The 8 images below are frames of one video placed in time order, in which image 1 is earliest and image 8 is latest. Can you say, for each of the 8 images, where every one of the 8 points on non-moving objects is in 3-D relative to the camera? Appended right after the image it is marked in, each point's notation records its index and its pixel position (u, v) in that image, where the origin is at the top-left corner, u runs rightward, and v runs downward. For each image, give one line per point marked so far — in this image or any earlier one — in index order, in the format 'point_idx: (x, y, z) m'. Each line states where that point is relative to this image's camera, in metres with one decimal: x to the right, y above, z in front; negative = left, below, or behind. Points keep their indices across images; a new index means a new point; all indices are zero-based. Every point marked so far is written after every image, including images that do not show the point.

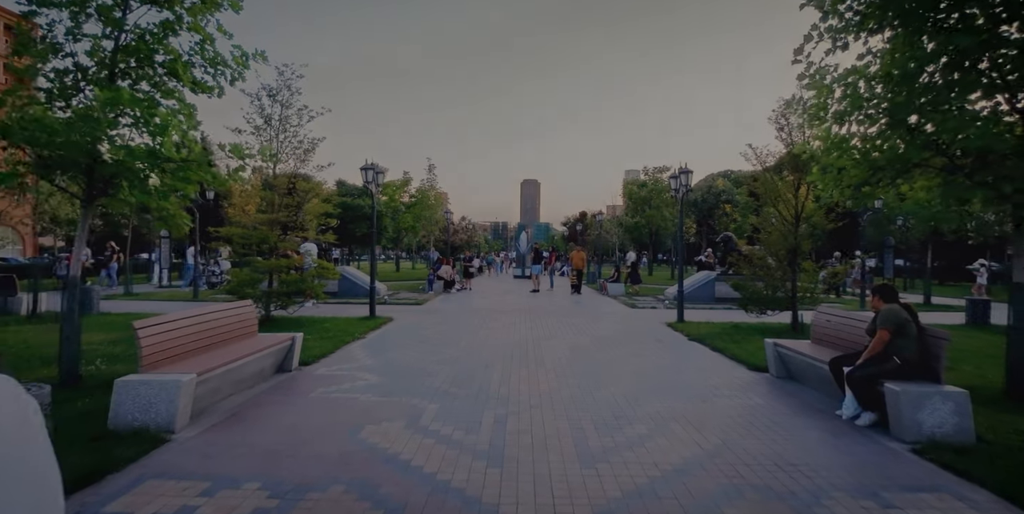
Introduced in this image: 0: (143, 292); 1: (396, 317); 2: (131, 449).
0: (-13.5, -1.3, +18.6) m
1: (-3.0, -1.6, +13.3) m
2: (-3.4, -1.7, +4.5) m
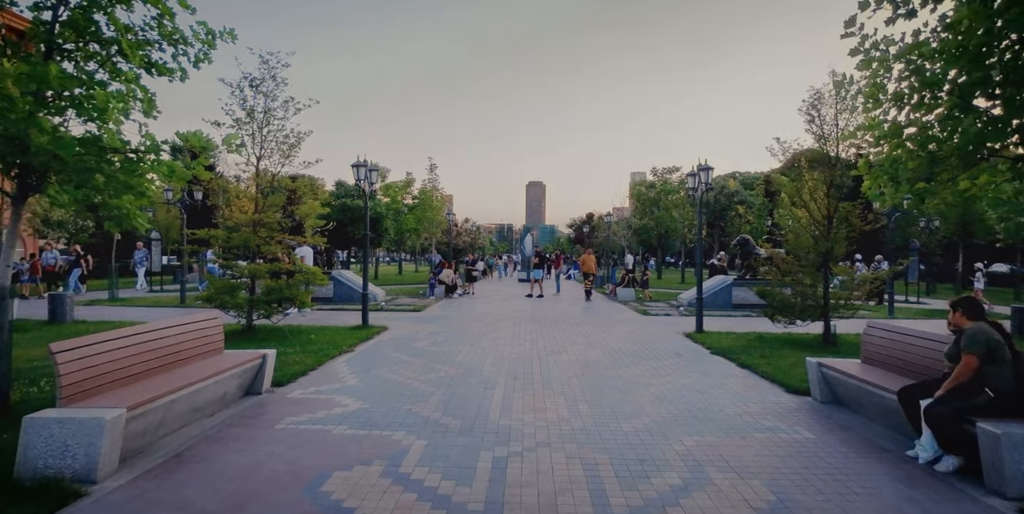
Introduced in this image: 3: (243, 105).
0: (-13.3, -1.4, +17.7) m
1: (-2.9, -1.7, +12.3) m
2: (-3.4, -1.8, +3.6) m
3: (-5.6, +3.2, +10.6) m
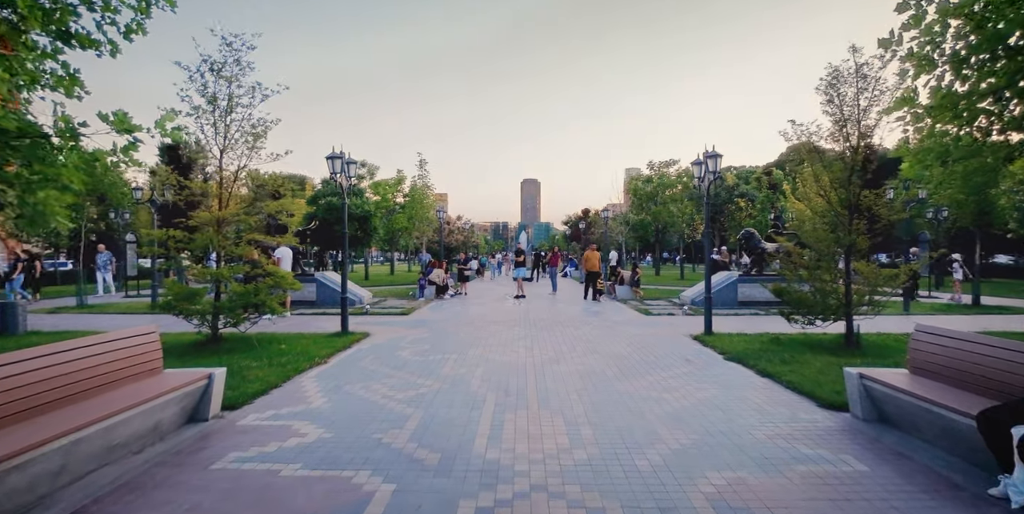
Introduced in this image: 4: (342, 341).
0: (-13.5, -1.6, +16.7) m
1: (-3.1, -1.7, +11.4) m
2: (-3.5, -1.8, +2.6) m
3: (-5.8, +3.1, +9.6) m
4: (-3.3, -1.7, +10.0) m
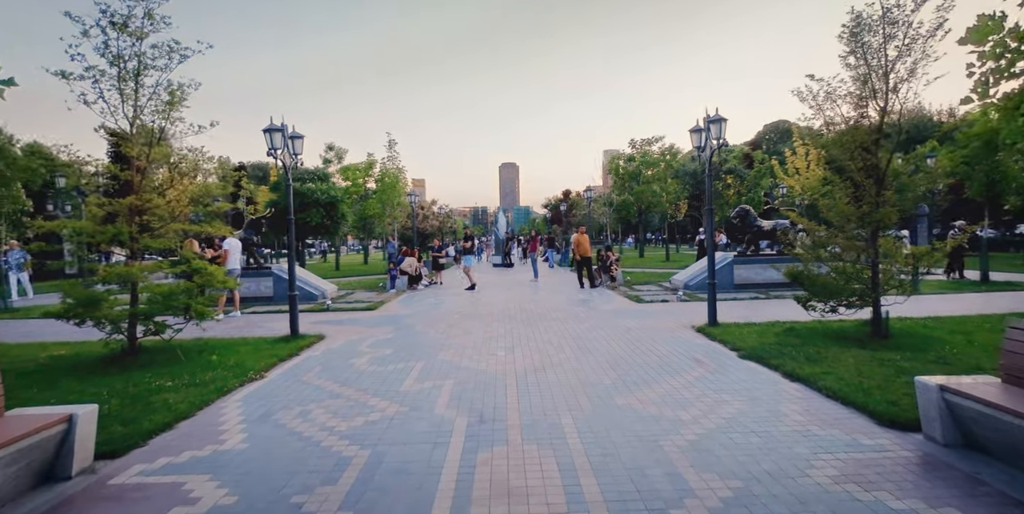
0: (-14.1, -1.5, +14.8) m
1: (-3.5, -1.5, +9.8) m
2: (-3.5, -1.9, +1.1) m
3: (-6.3, +3.2, +7.8) m
4: (-3.7, -1.5, +8.5) m
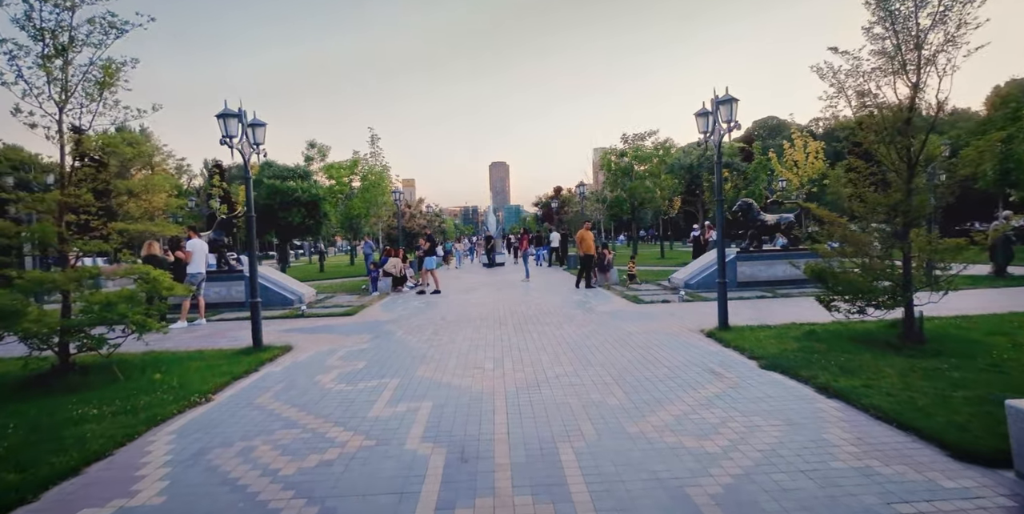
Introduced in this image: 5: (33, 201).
0: (-14.4, -1.6, +13.6) m
1: (-3.7, -1.5, +8.8) m
2: (-3.6, -1.9, 0.0) m
3: (-6.5, +3.1, +6.8) m
4: (-3.9, -1.5, +7.5) m
5: (-6.4, +0.8, +6.9) m
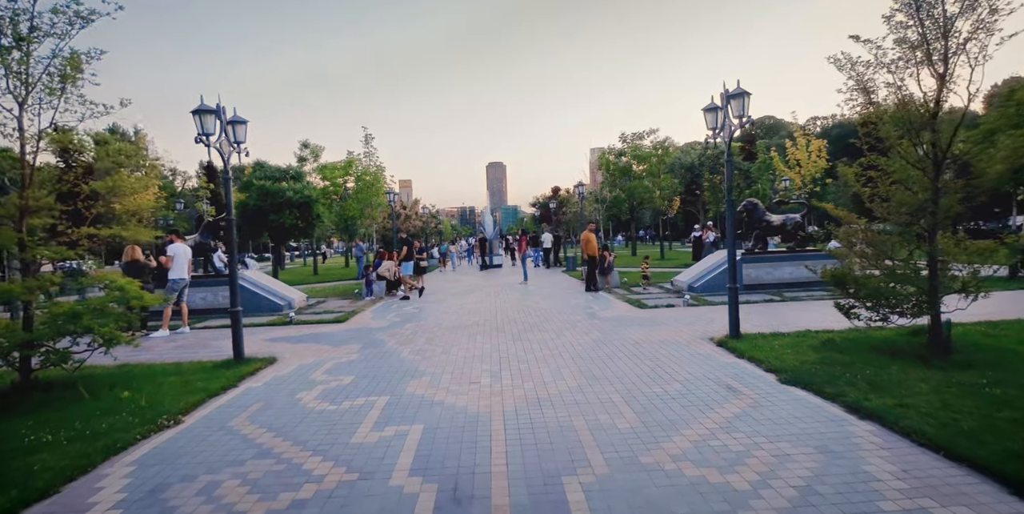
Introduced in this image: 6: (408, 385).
0: (-14.4, -1.8, +13.0) m
1: (-3.7, -1.6, +8.3) m
2: (-3.5, -2.0, -0.5) m
3: (-6.5, +3.0, +6.2) m
4: (-3.9, -1.6, +6.9) m
5: (-6.4, +0.7, +6.3) m
6: (-1.3, -1.6, +6.3) m
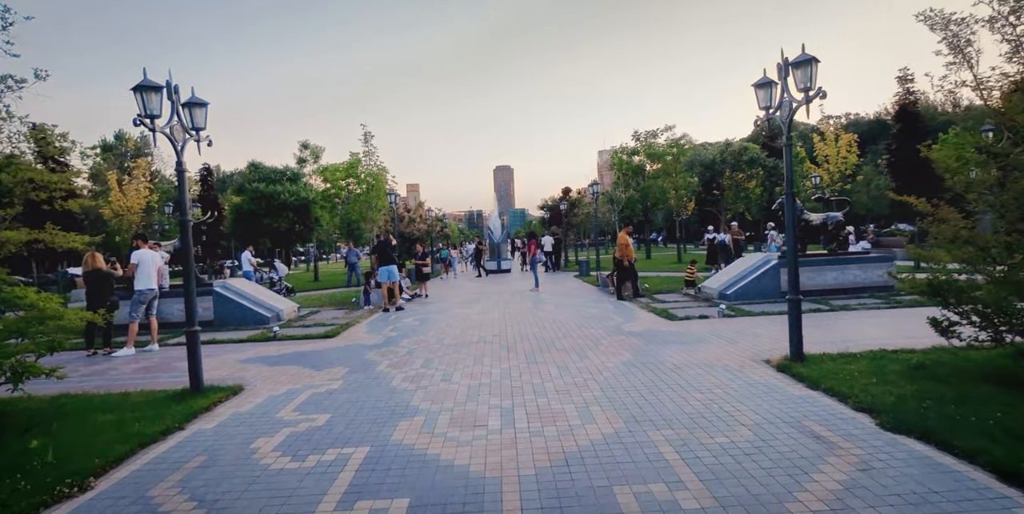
0: (-14.2, -2.0, +11.8) m
1: (-3.5, -1.7, +7.0) m
2: (-3.5, -2.1, -1.8) m
3: (-6.4, +2.9, +5.0) m
4: (-3.7, -1.7, +5.6) m
5: (-6.3, +0.5, +5.1) m
6: (-1.1, -1.7, +5.0) m
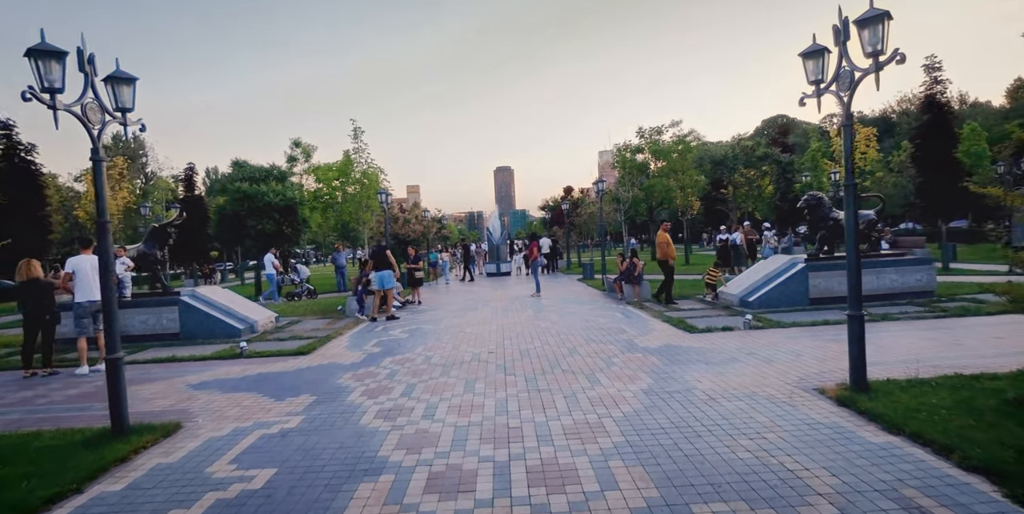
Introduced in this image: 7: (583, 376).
0: (-14.2, -2.1, +10.6) m
1: (-3.5, -1.8, +5.7) m
2: (-3.5, -2.1, -3.0) m
3: (-6.5, +2.8, +3.8) m
4: (-3.7, -1.8, +4.4) m
5: (-6.3, +0.4, +3.8) m
6: (-1.2, -1.8, +3.7) m
7: (+0.9, -1.5, +6.5) m
